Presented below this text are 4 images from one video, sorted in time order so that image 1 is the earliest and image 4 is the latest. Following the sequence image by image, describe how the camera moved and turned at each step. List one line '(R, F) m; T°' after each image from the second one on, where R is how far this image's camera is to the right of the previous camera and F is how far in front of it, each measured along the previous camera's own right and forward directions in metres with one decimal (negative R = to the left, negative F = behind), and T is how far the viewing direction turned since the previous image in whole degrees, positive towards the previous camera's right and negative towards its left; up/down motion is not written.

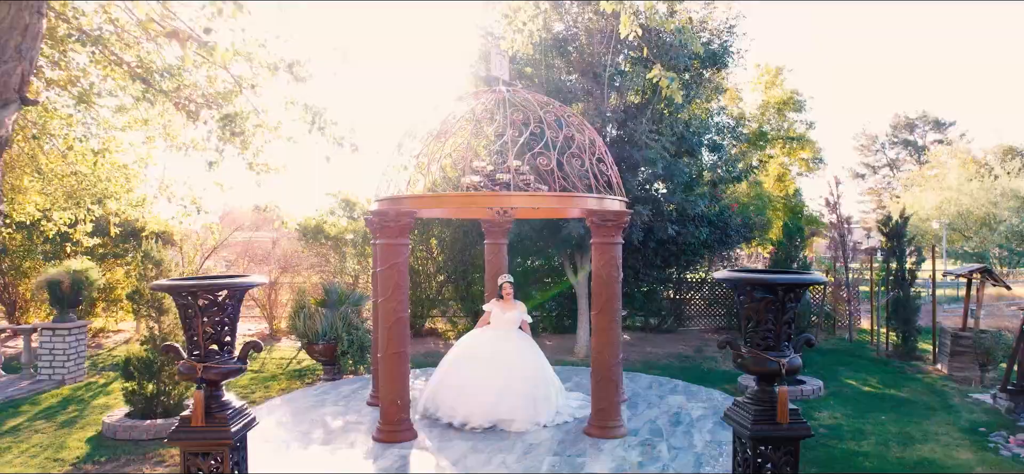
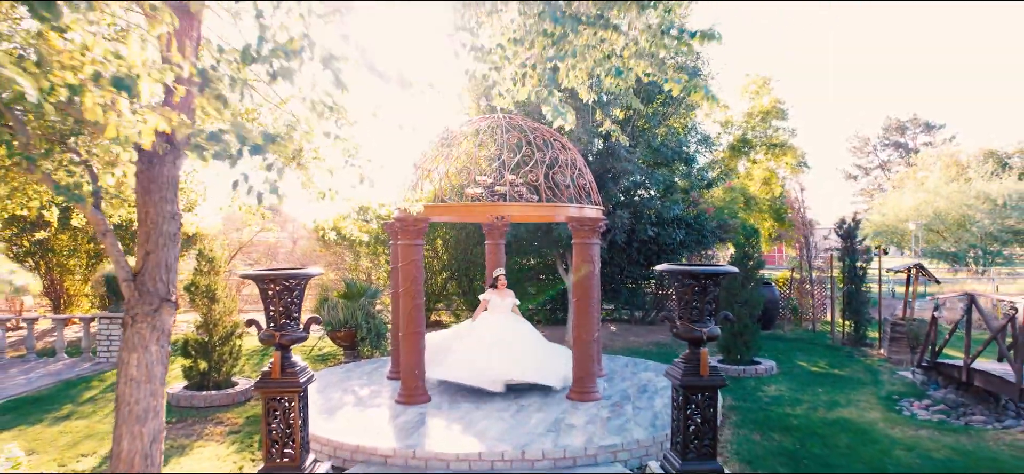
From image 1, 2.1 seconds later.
(0.0, -1.2) m; 0°
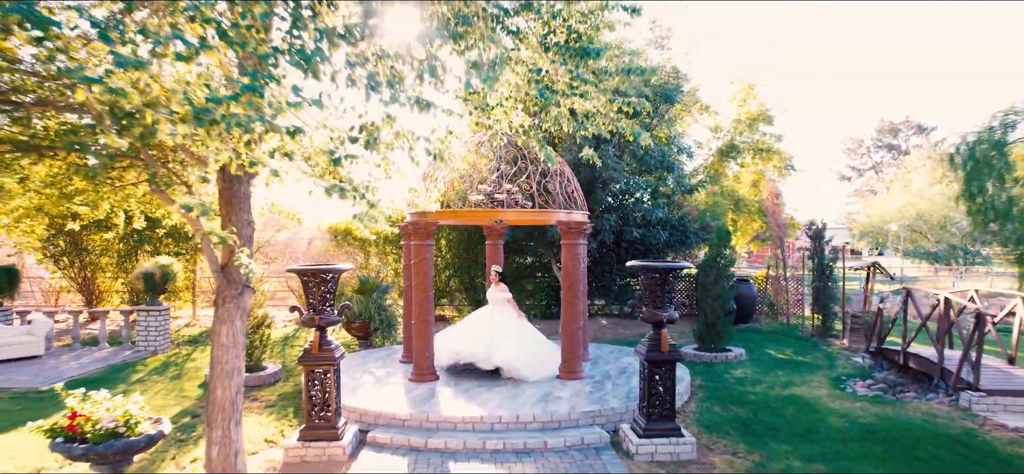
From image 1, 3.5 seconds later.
(0.0, -1.0) m; 0°
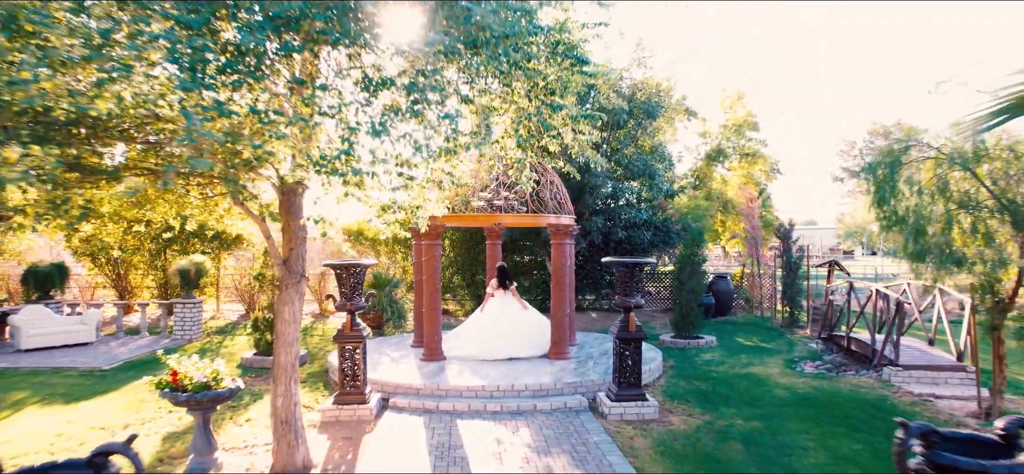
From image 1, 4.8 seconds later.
(0.0, -1.3) m; 0°
